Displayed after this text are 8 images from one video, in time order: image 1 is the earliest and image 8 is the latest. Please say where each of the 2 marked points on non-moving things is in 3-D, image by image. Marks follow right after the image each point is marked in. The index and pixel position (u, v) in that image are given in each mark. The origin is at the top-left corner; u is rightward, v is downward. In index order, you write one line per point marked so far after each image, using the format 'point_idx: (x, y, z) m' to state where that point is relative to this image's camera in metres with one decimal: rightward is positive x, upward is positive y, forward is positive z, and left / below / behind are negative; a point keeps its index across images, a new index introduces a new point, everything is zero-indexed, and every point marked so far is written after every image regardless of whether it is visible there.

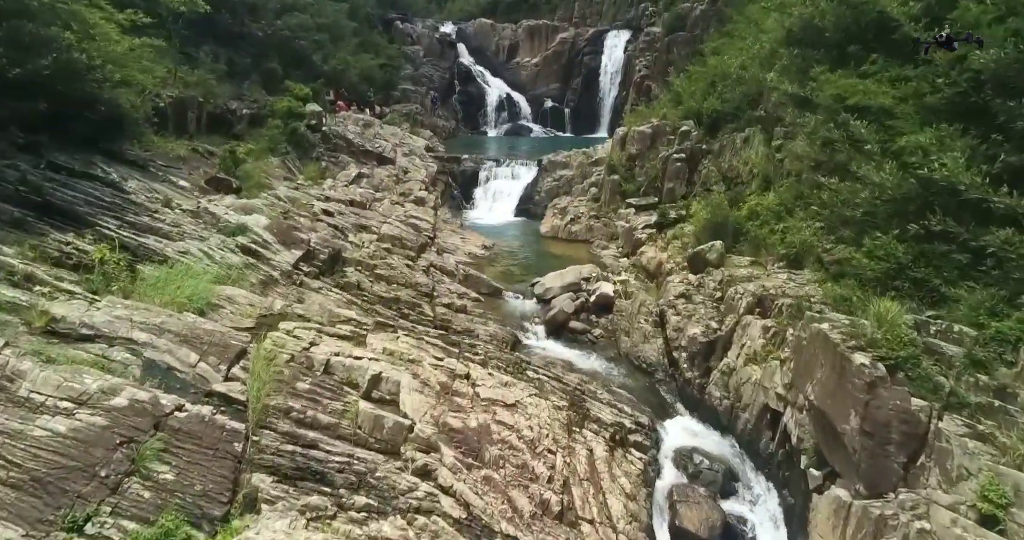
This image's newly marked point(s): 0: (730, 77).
0: (+7.6, +6.6, +19.7) m
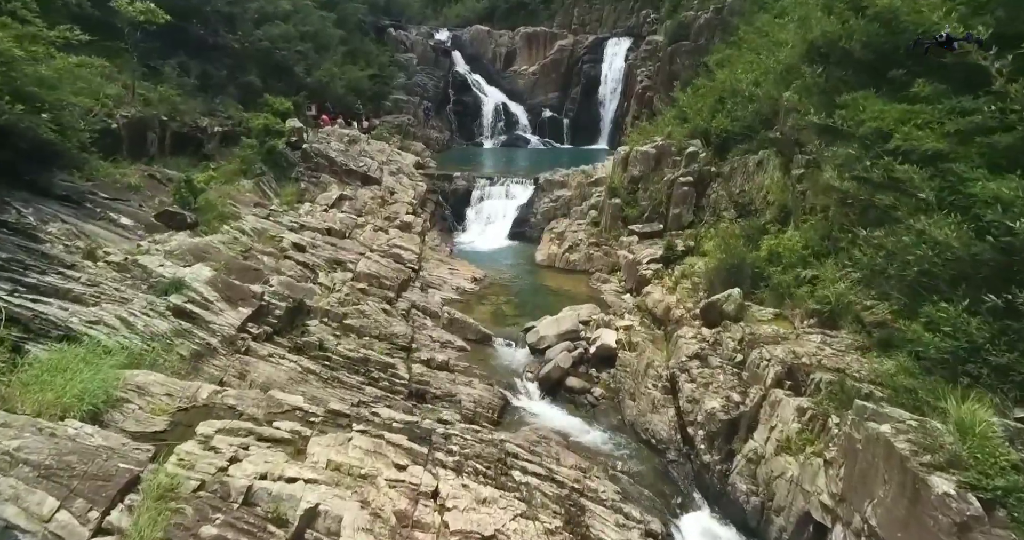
0: (+7.4, +5.6, +18.3) m
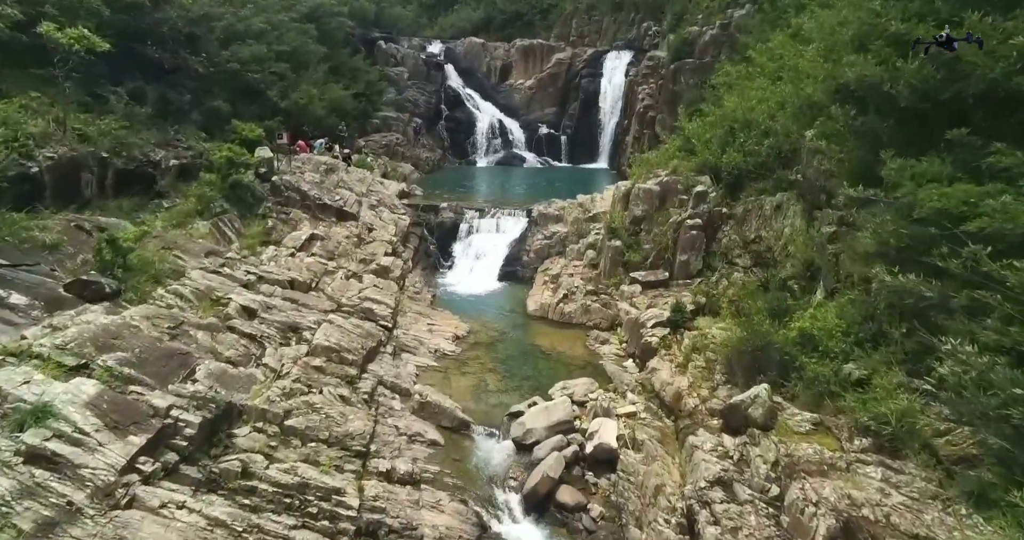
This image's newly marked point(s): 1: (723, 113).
0: (+7.1, +4.1, +16.6) m
1: (+7.1, +5.2, +19.0) m
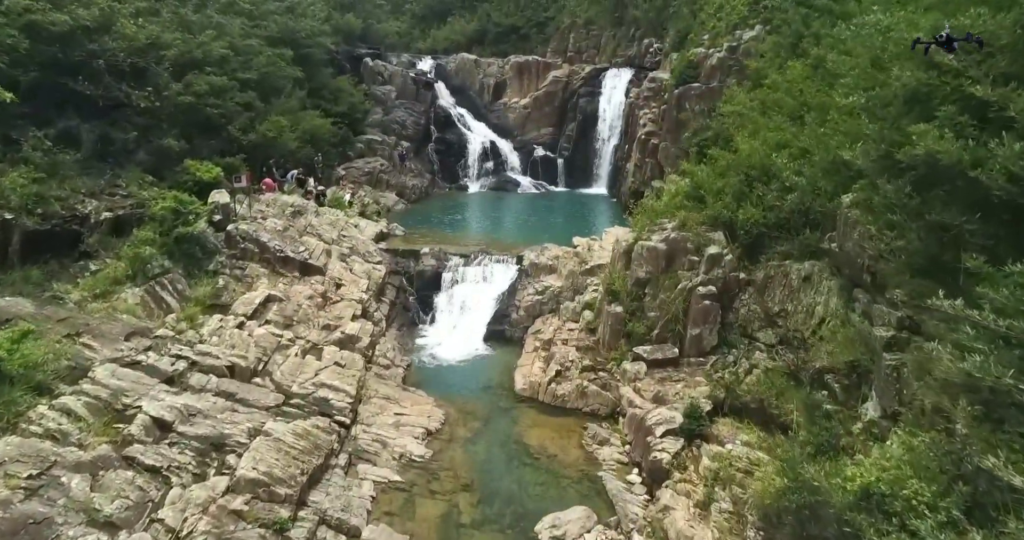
0: (+6.7, +2.3, +14.4) m
1: (+6.7, +3.3, +16.9) m
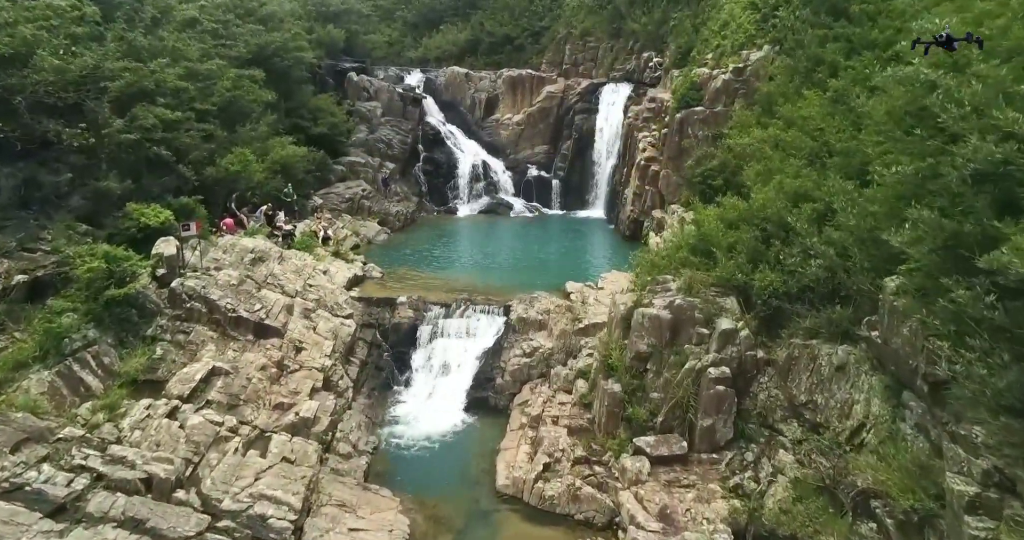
0: (+6.3, +0.7, +12.5) m
1: (+6.3, +1.7, +14.9) m
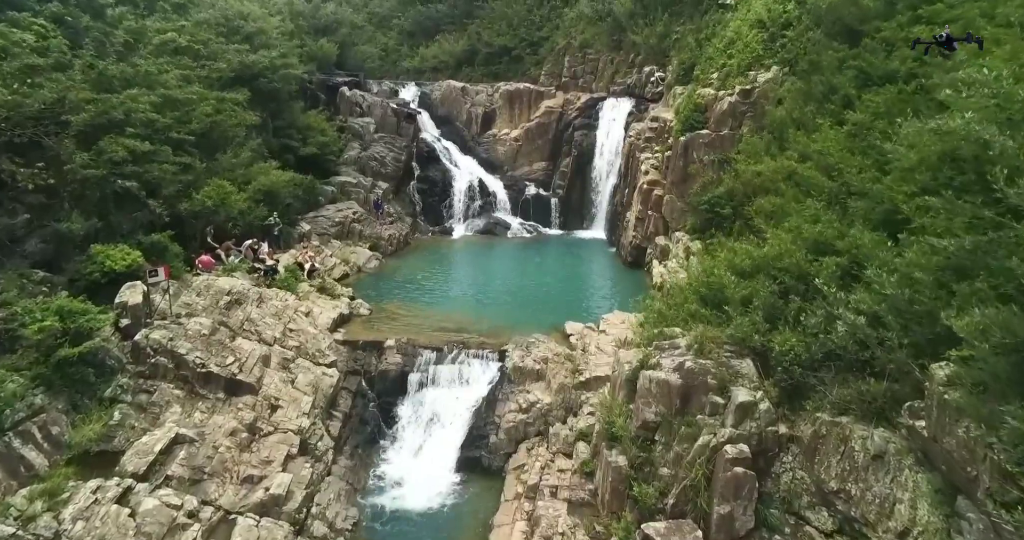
0: (+6.1, -0.5, +11.2) m
1: (+6.1, +0.5, +13.7) m
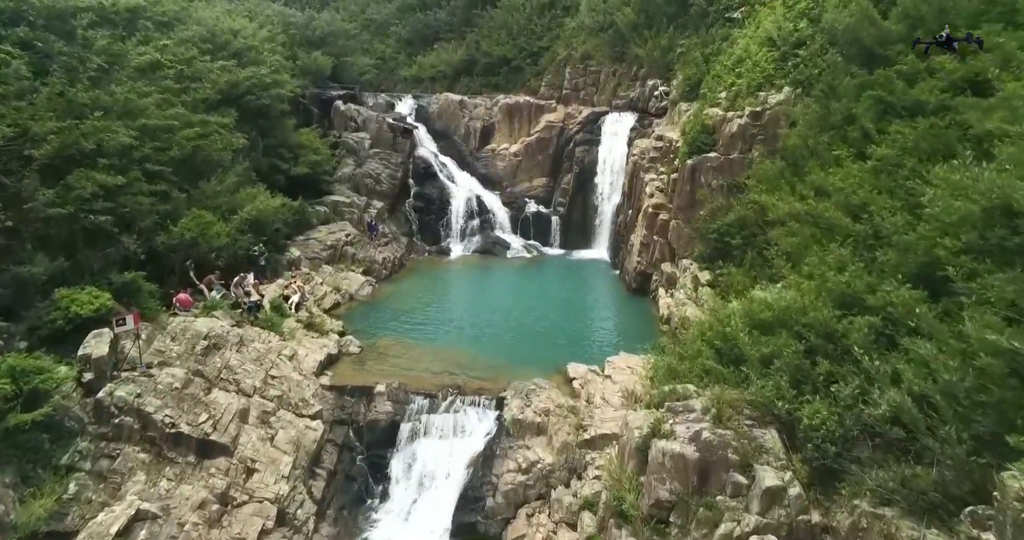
0: (+6.1, -1.6, +10.1) m
1: (+6.1, -0.7, +12.6) m
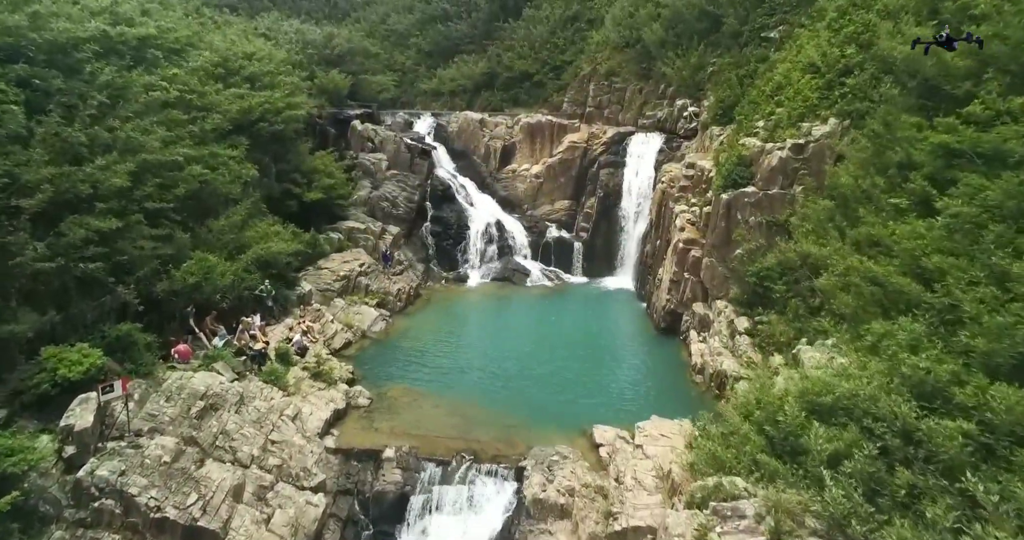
0: (+6.5, -3.1, +8.4) m
1: (+6.6, -2.2, +10.9) m
